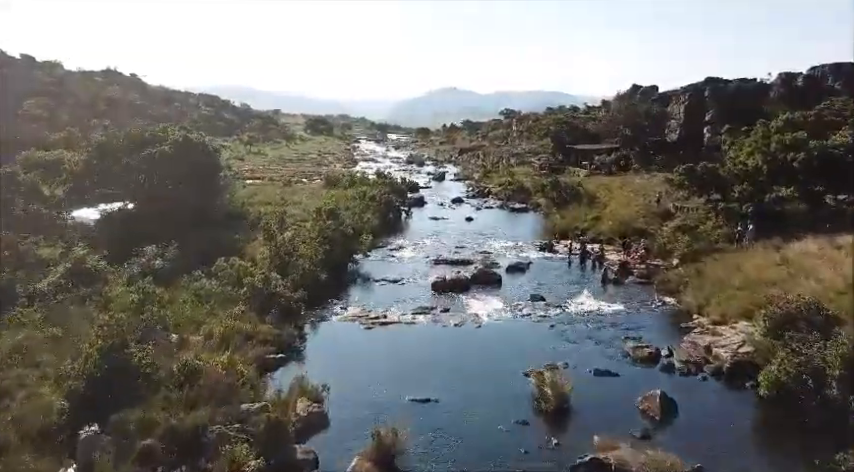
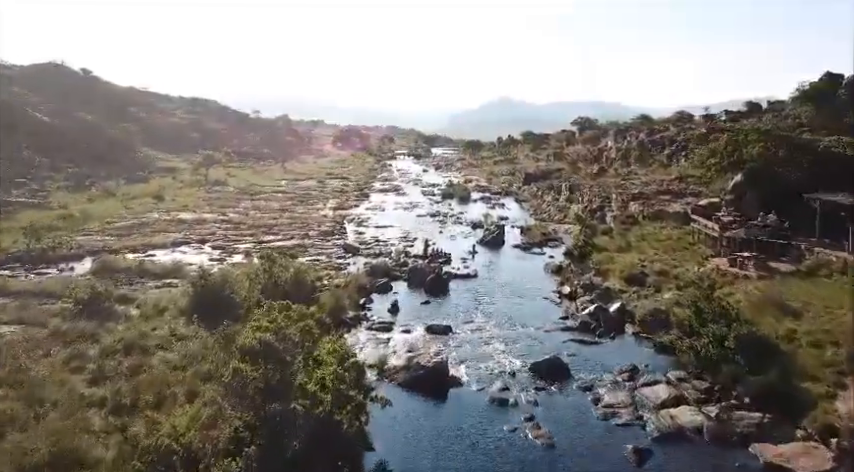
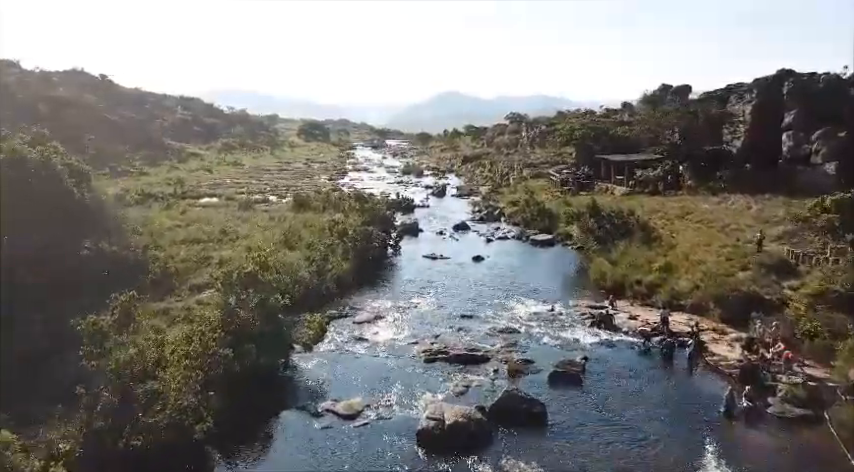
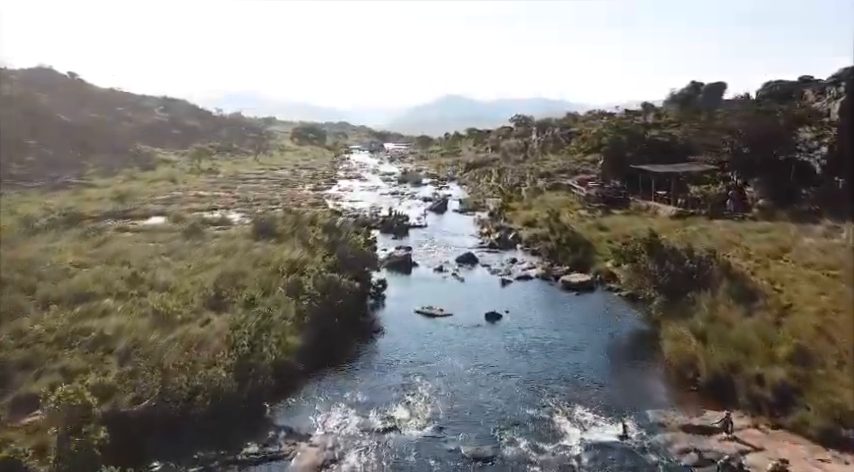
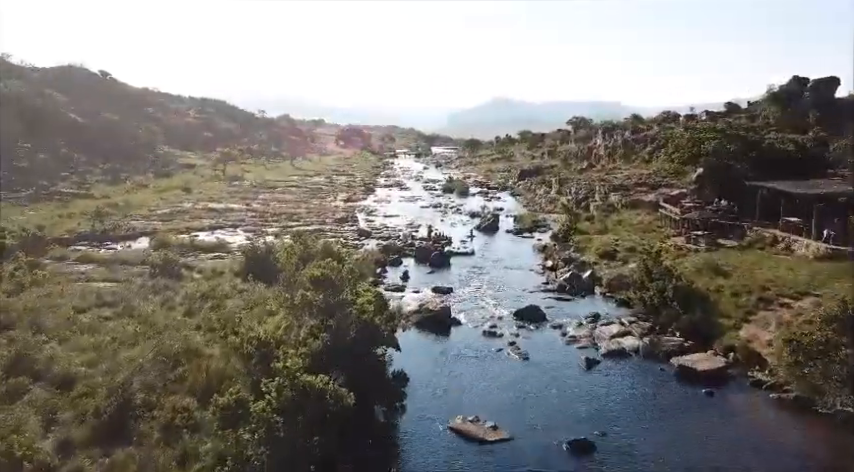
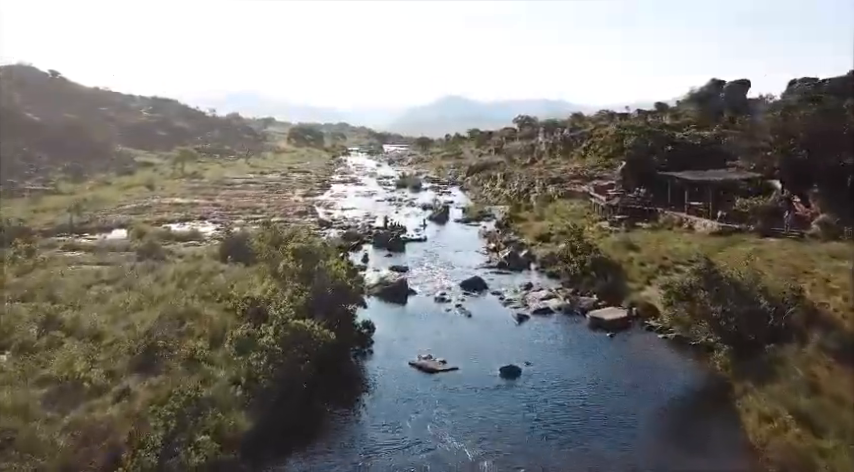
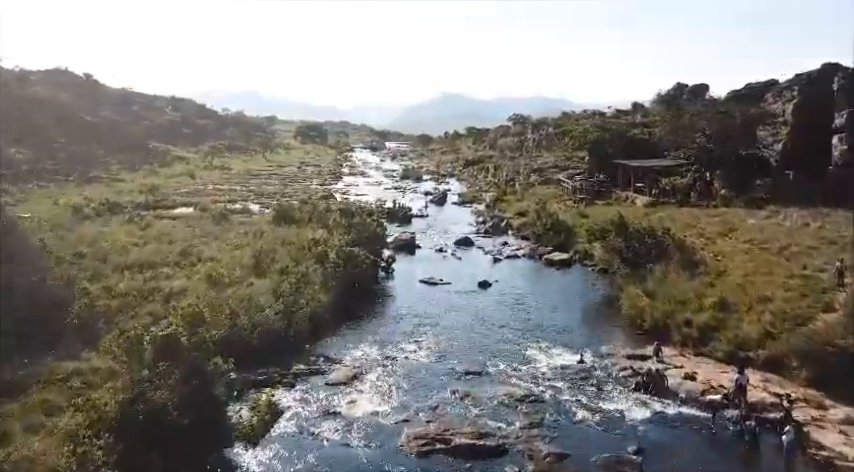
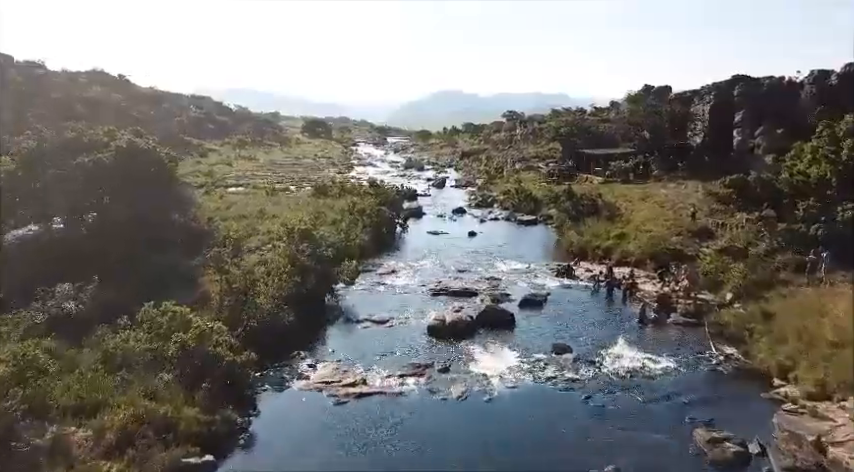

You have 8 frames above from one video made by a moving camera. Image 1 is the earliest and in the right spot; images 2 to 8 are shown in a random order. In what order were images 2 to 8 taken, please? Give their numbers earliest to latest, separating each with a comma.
8, 3, 7, 4, 6, 5, 2
